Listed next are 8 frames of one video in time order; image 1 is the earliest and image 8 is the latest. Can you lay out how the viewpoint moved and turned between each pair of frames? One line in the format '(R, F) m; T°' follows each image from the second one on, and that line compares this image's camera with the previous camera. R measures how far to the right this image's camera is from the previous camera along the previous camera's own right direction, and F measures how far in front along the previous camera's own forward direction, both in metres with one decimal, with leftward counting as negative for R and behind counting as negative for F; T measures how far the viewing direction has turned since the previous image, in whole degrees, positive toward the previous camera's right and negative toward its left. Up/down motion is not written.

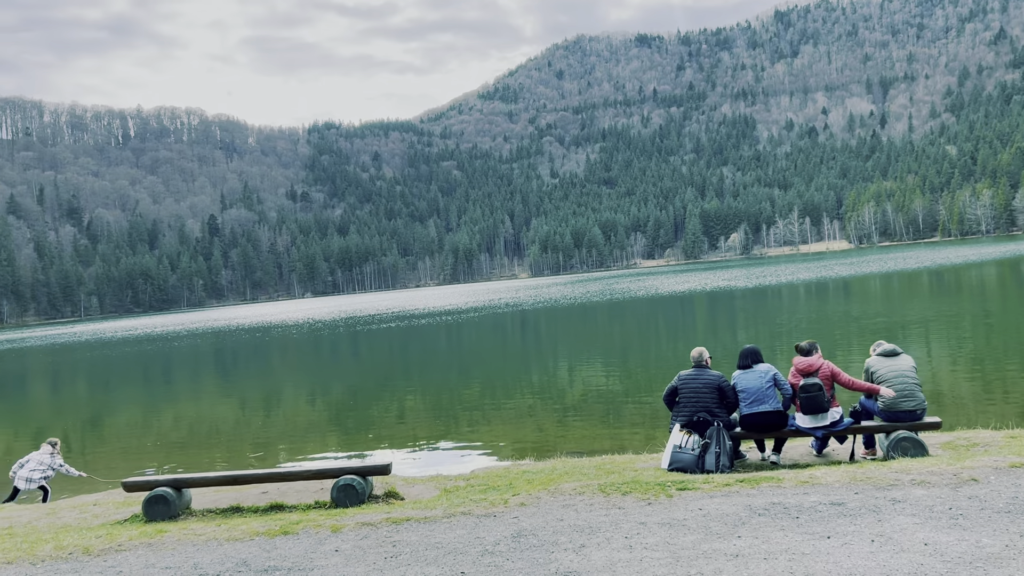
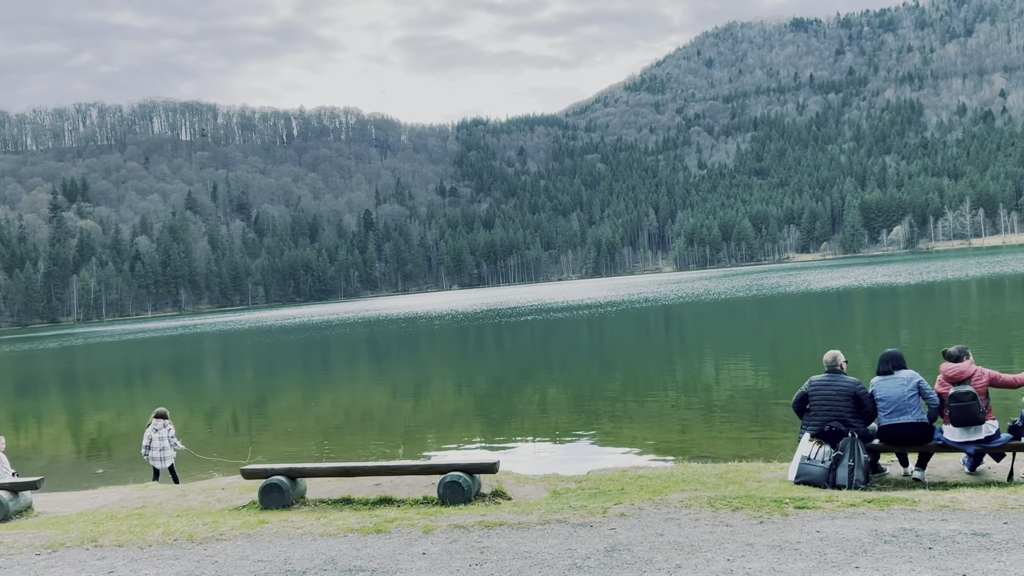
(+0.3, +0.4) m; -10°
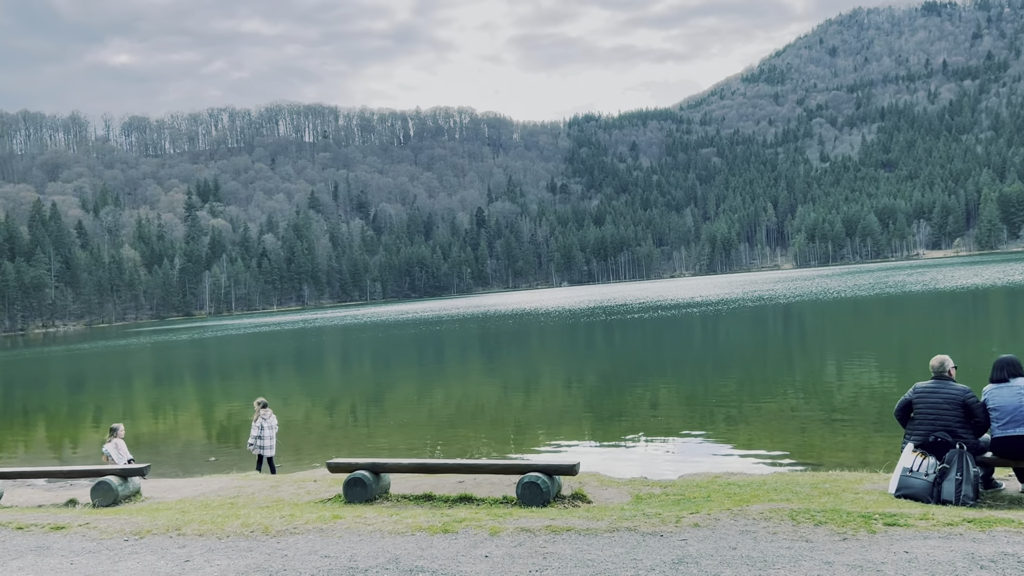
(+0.3, +0.2) m; -7°
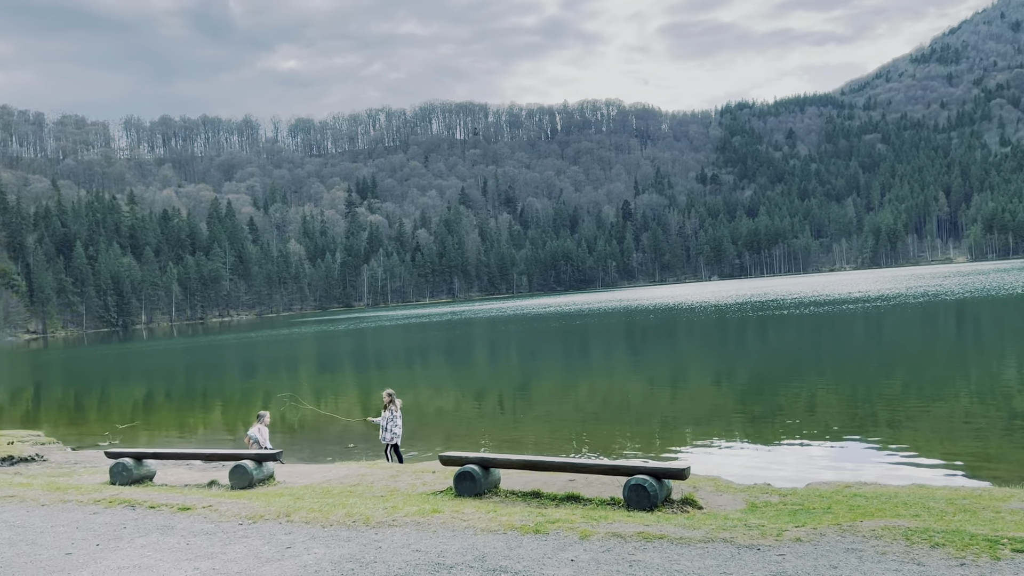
(+0.4, +0.1) m; -10°
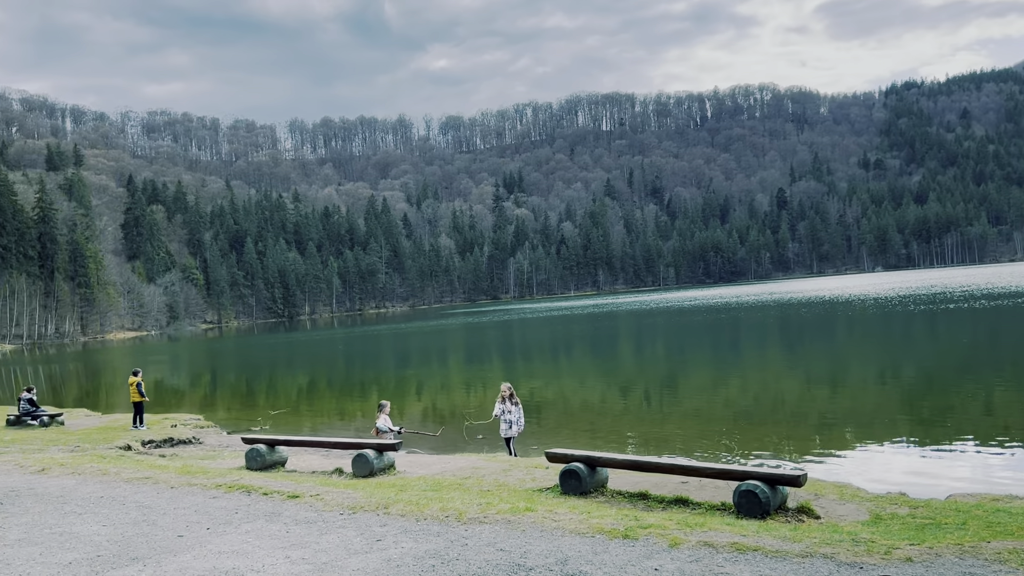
(+0.5, +0.2) m; -10°
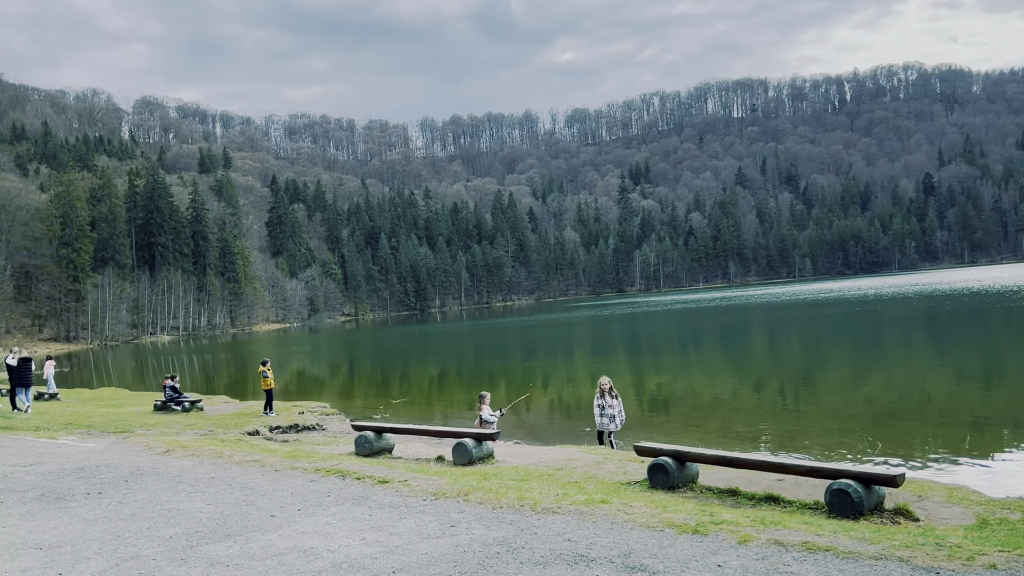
(+0.5, 0.0) m; -9°
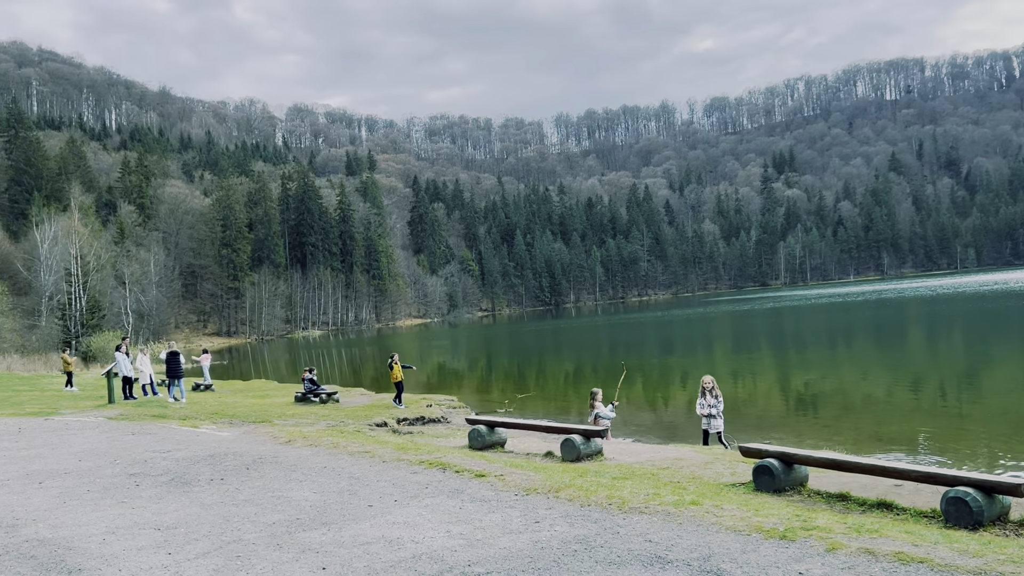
(+0.4, 0.0) m; -9°
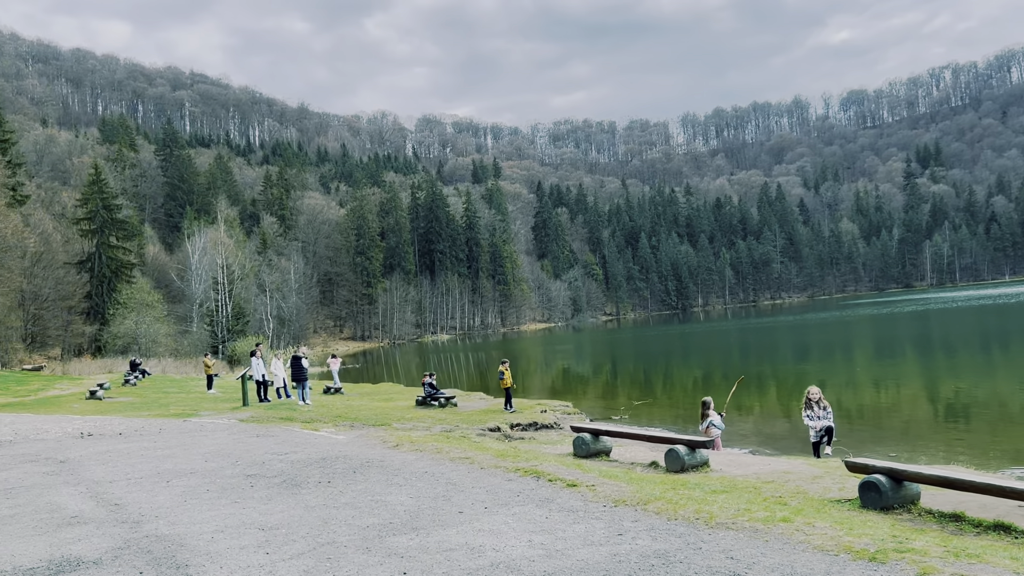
(+0.4, 0.0) m; -8°
